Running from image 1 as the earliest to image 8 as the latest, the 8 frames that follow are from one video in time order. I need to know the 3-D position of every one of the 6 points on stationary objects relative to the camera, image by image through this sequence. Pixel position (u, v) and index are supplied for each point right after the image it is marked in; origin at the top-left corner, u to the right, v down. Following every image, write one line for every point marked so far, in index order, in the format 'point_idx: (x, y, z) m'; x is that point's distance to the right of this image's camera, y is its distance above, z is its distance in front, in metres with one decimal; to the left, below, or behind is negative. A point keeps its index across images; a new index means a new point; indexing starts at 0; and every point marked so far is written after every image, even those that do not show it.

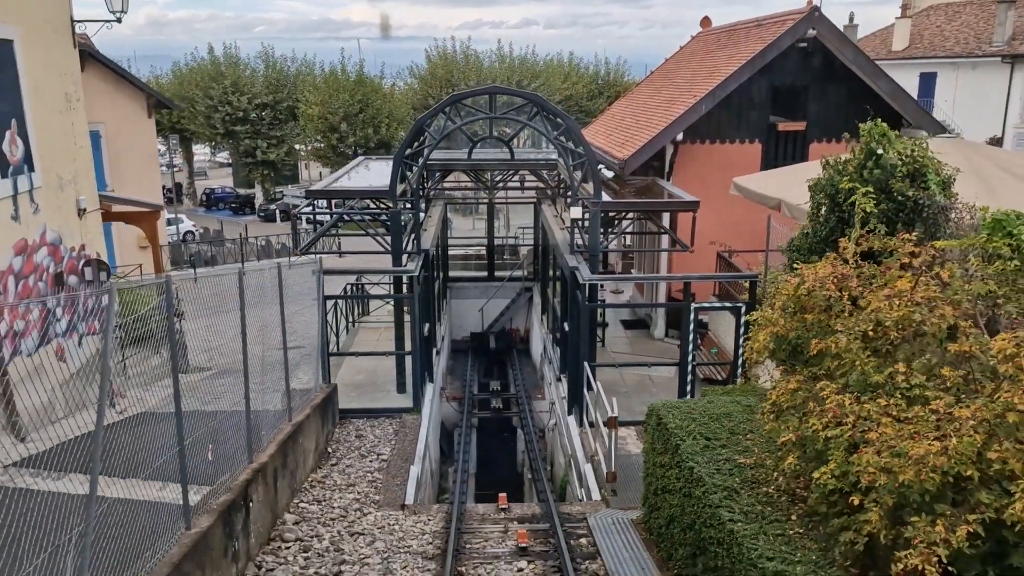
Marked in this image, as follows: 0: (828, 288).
0: (+1.5, 0.0, +4.0) m
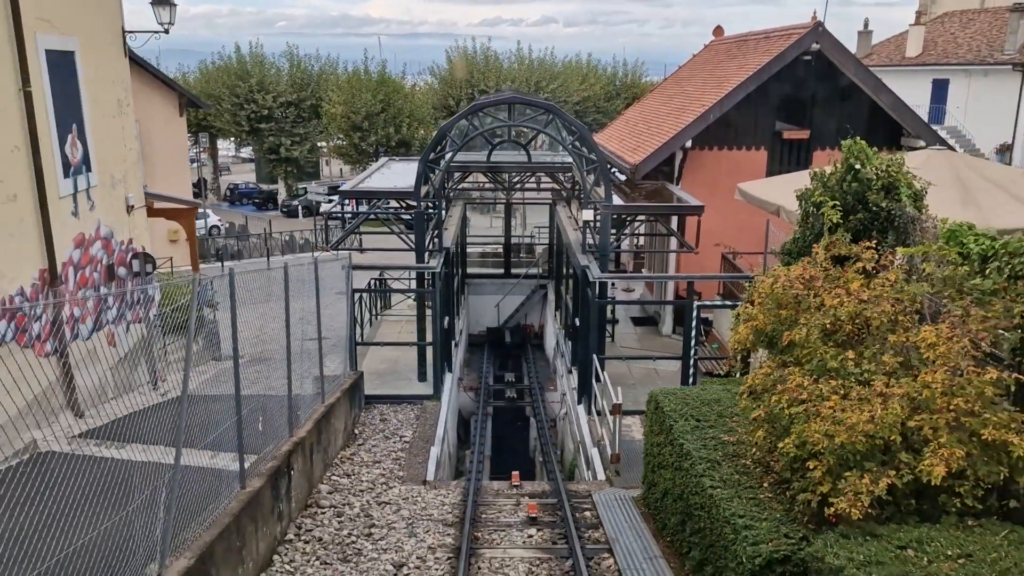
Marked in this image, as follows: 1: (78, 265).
0: (+1.6, 0.0, +4.7) m
1: (-4.6, +0.2, +8.9) m
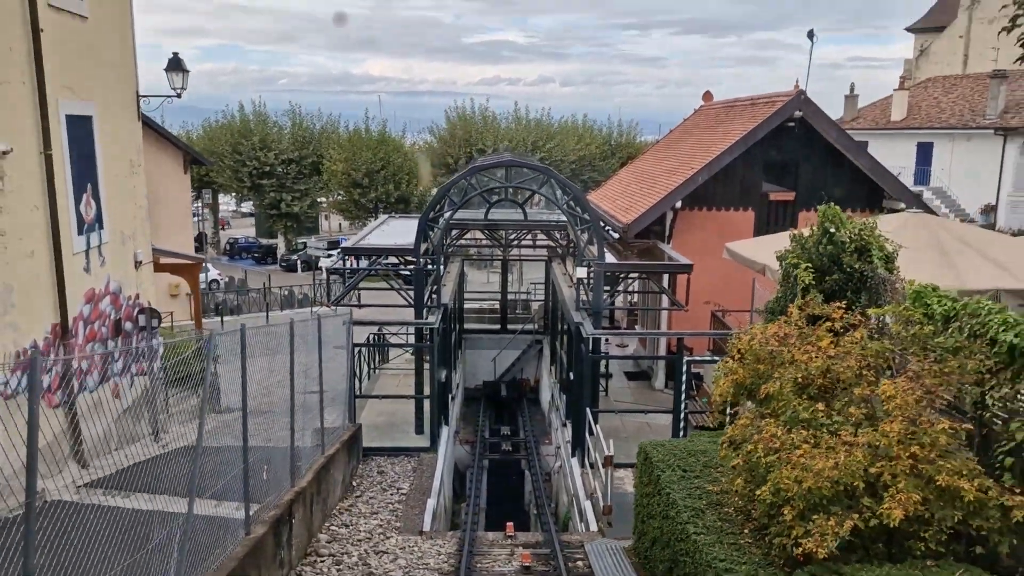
0: (+1.6, -0.3, +5.0) m
1: (-4.7, -0.3, +9.2) m
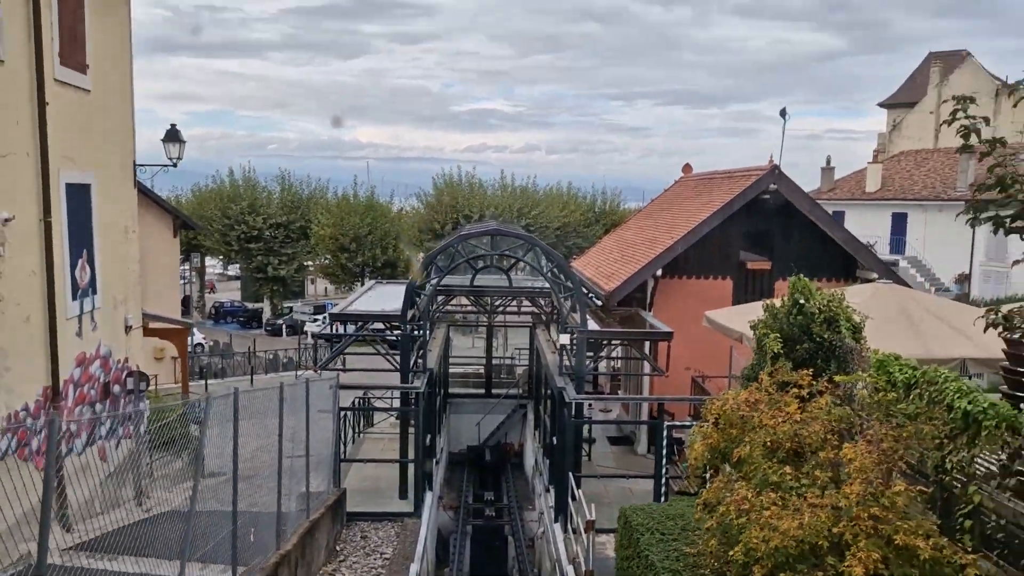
0: (+1.5, -0.8, +5.3) m
1: (-4.8, -1.1, +9.3) m
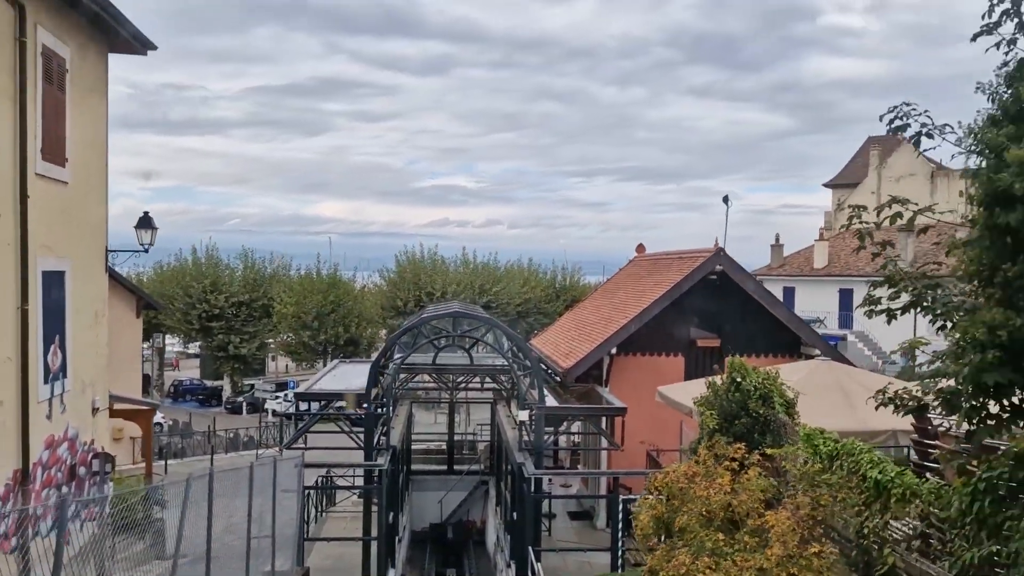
0: (+1.2, -1.3, +5.8) m
1: (-5.3, -2.0, +9.5) m
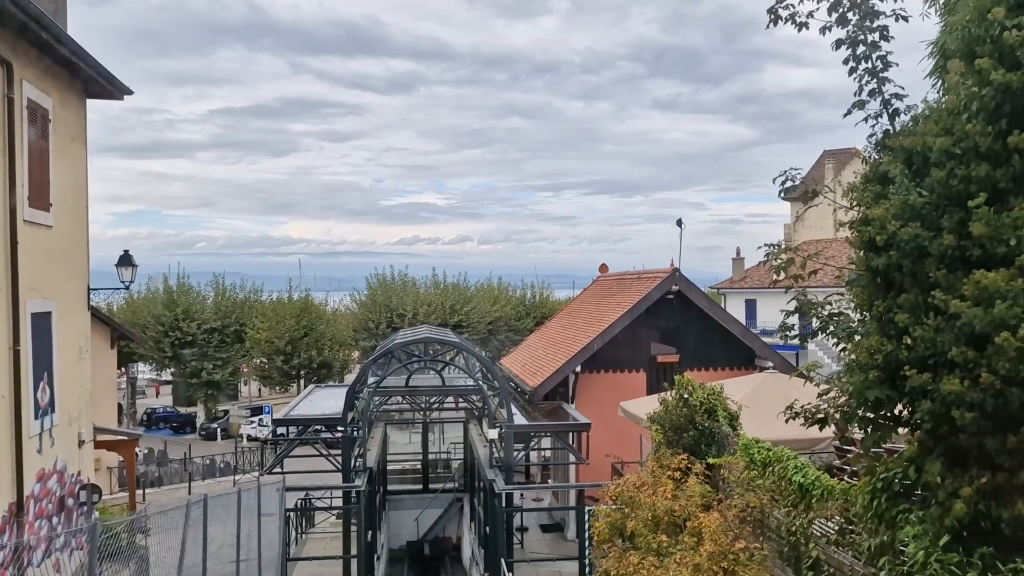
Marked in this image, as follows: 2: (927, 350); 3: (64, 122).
0: (+0.9, -1.6, +6.5) m
1: (-5.6, -2.5, +9.9) m
2: (+1.9, -0.3, +3.9) m
3: (-5.9, +2.2, +11.0) m
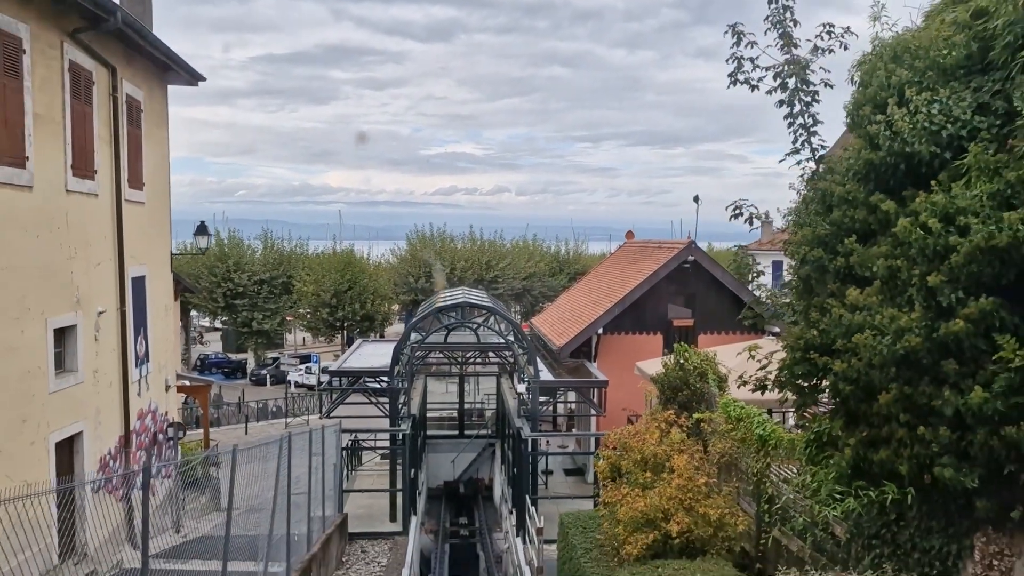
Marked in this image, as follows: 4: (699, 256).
0: (+1.1, -1.4, +8.0) m
1: (-5.3, -2.1, +11.8) m
2: (+2.0, -0.3, +5.3) m
3: (-5.5, +2.7, +12.7) m
4: (+3.6, +0.6, +16.0) m
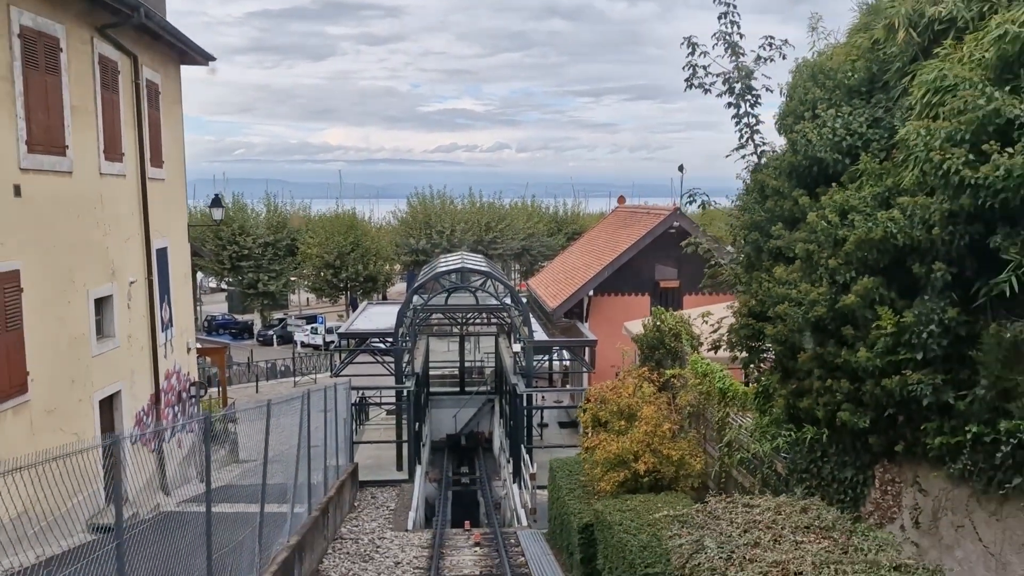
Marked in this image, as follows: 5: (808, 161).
0: (+1.0, -1.1, +9.1) m
1: (-5.4, -1.6, +13.0) m
2: (+1.9, -0.2, +6.4) m
3: (-5.6, +3.2, +13.6) m
4: (+3.5, +1.3, +17.0) m
5: (+2.0, +0.9, +5.6) m
